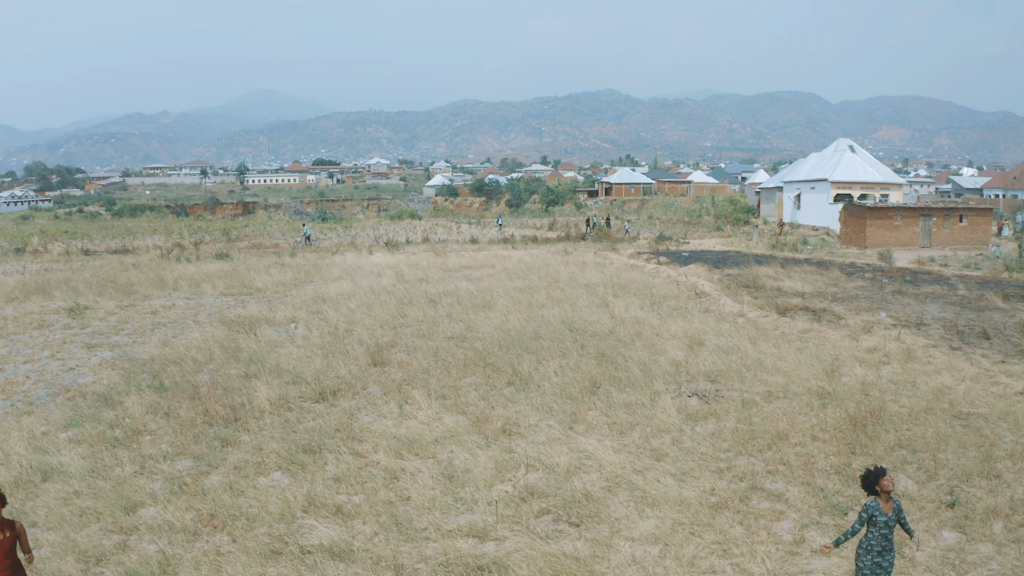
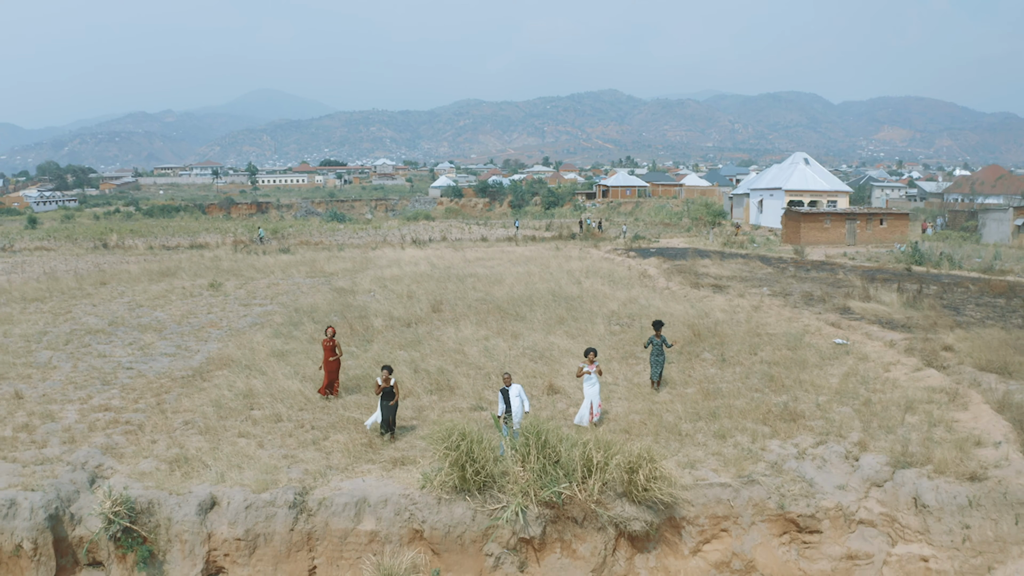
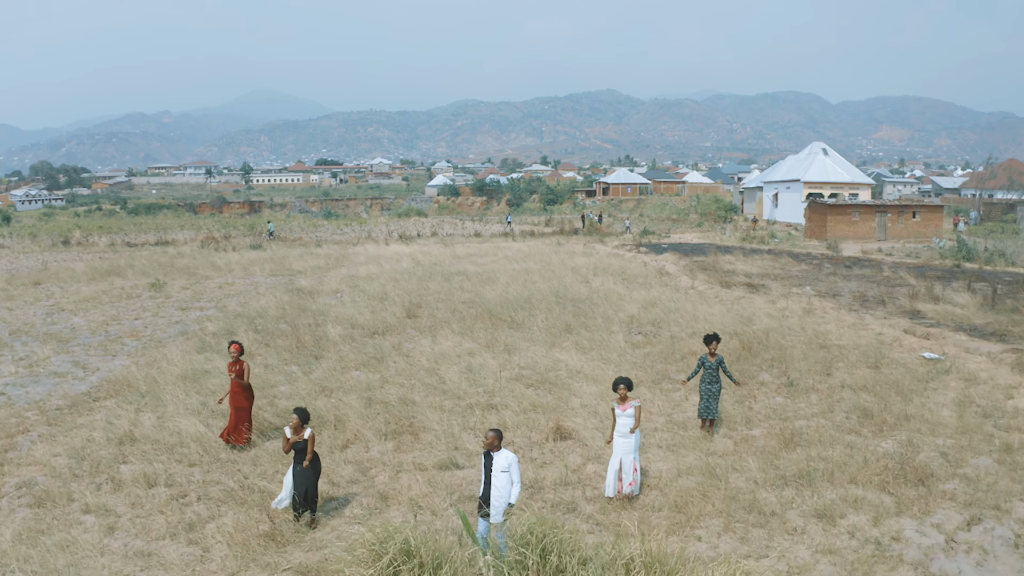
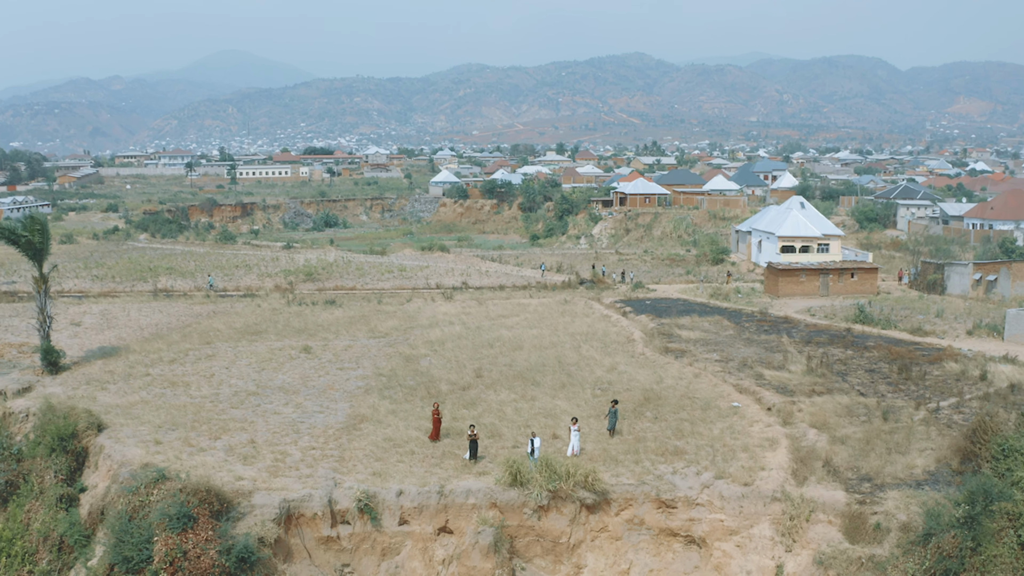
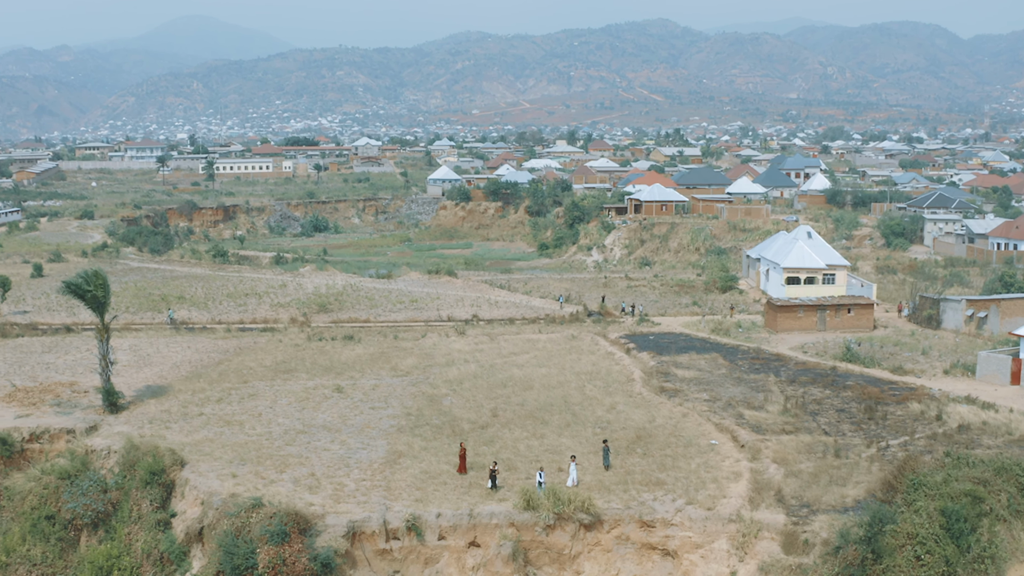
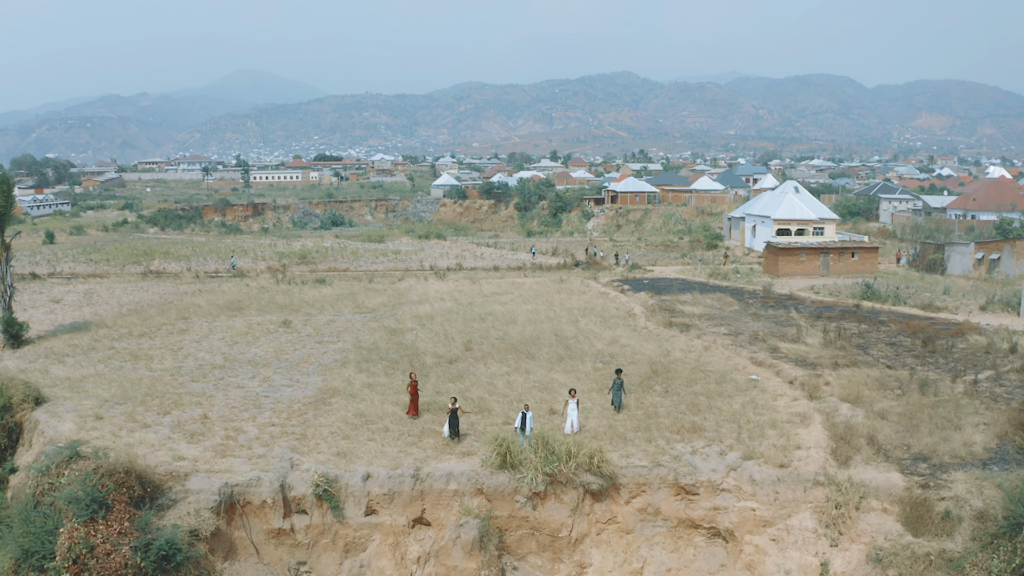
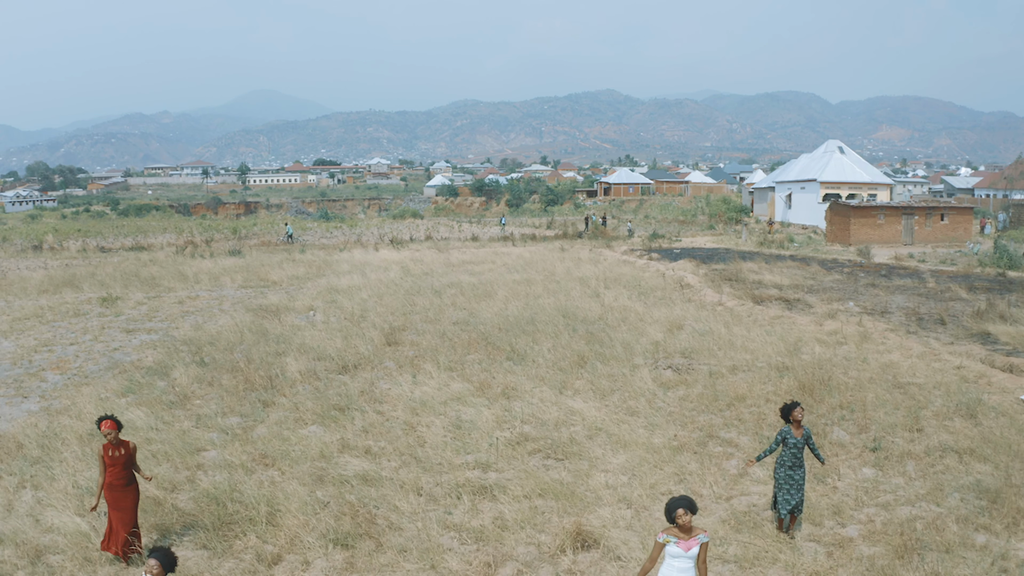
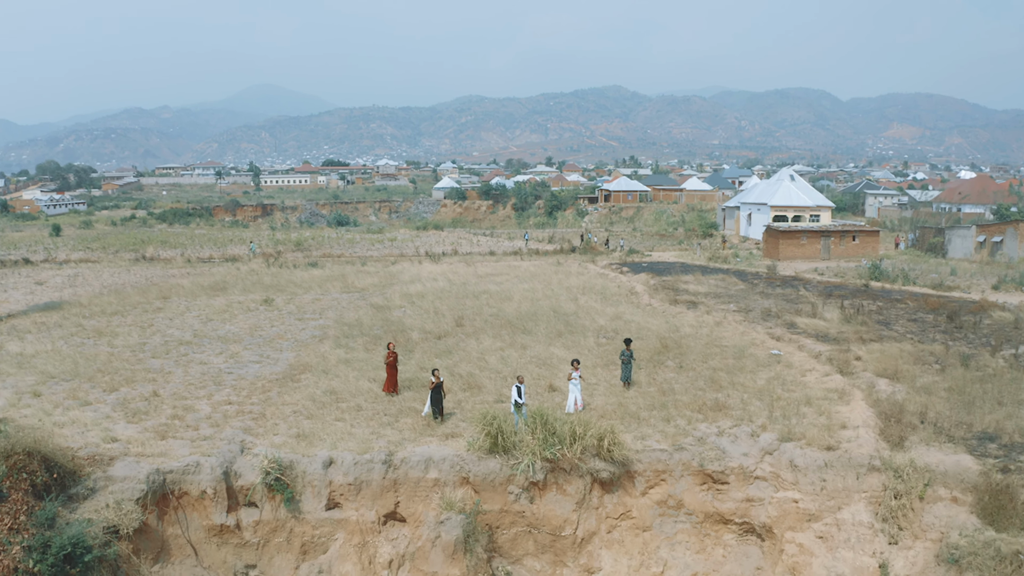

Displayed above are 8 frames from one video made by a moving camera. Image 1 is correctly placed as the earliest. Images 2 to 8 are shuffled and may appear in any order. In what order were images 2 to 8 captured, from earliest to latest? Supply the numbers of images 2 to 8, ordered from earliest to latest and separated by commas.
7, 3, 2, 8, 6, 4, 5
